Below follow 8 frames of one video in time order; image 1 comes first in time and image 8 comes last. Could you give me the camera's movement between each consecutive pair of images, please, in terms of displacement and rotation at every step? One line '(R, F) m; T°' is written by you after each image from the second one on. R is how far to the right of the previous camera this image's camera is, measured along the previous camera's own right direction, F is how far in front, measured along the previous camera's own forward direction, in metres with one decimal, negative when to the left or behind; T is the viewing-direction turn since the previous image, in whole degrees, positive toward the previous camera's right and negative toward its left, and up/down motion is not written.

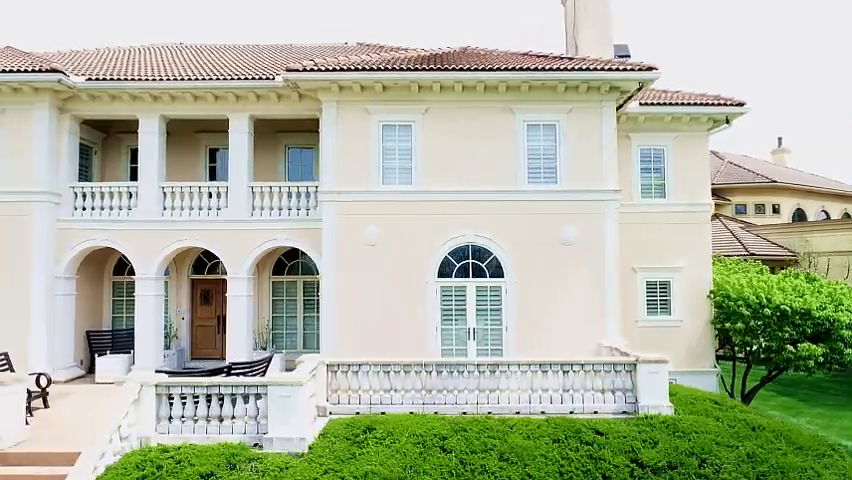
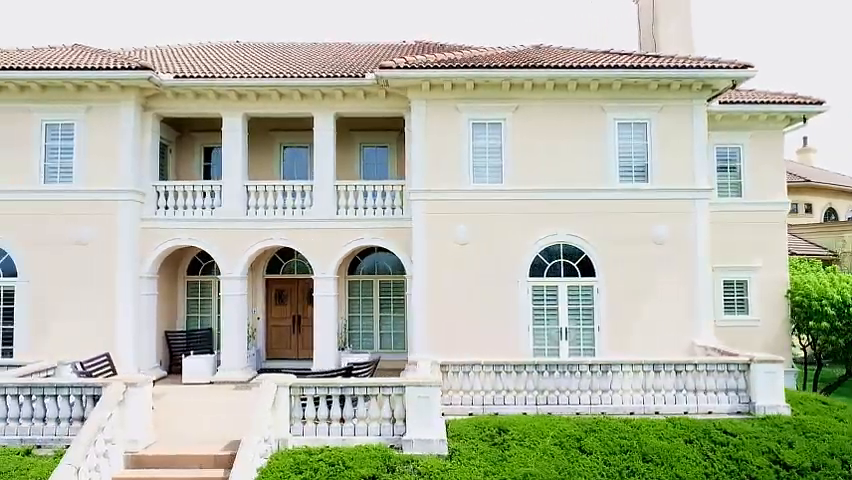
(-2.1, +0.1) m; 0°
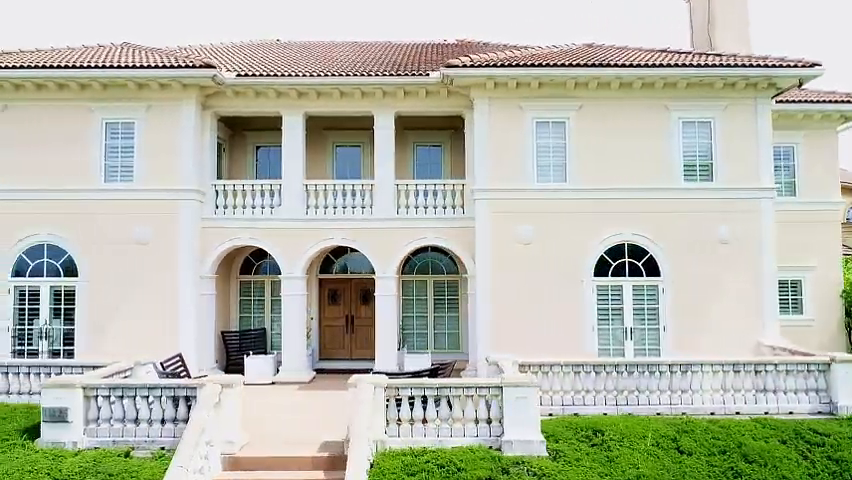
(-1.4, +0.1) m; 0°
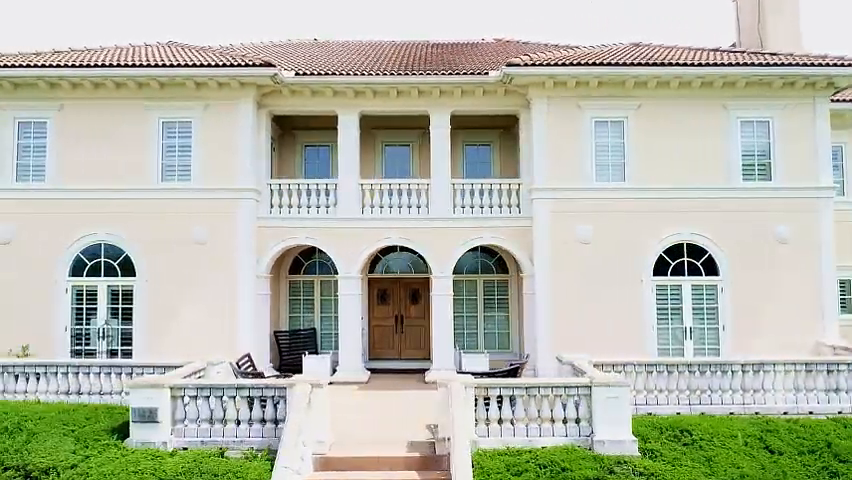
(-1.3, 0.0) m; 0°
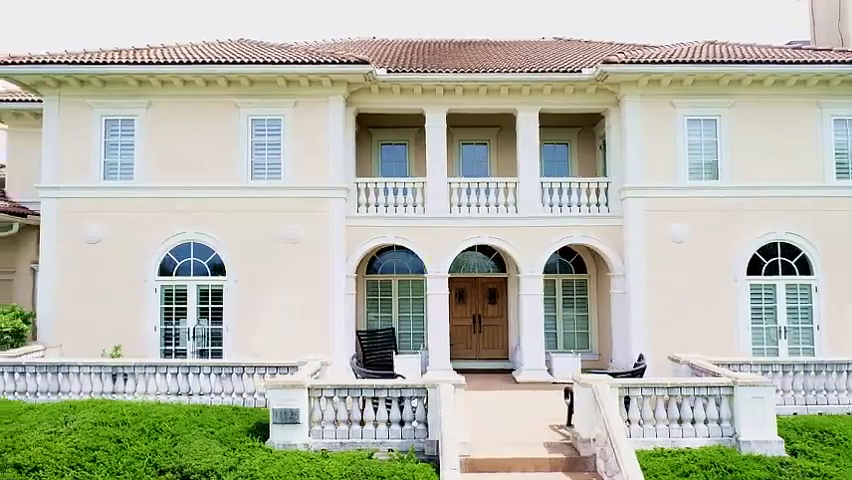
(-2.0, +0.1) m; 0°
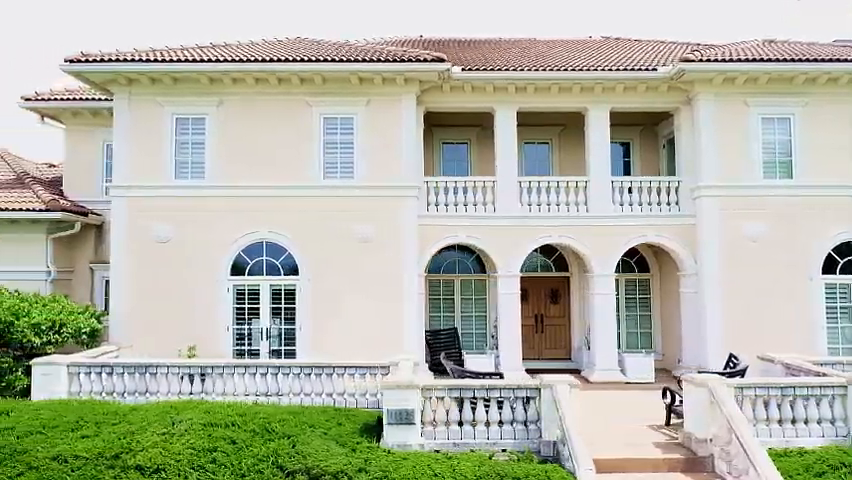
(-1.6, +0.1) m; 0°
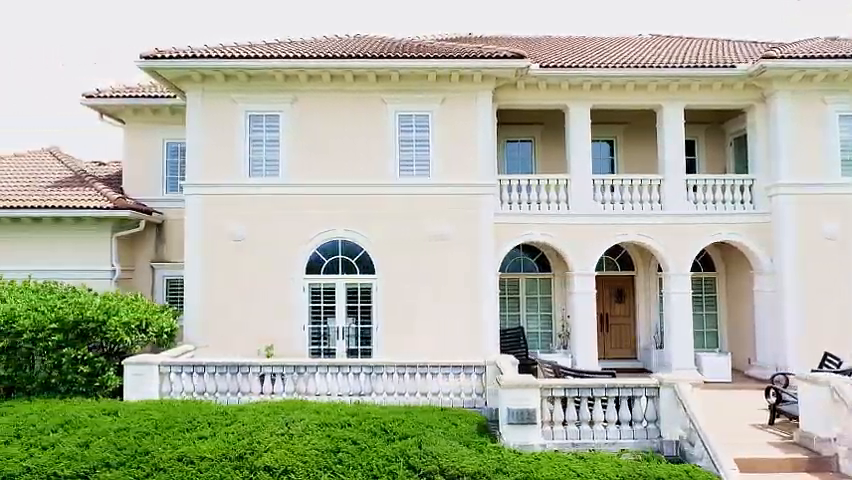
(-1.7, +0.1) m; 0°
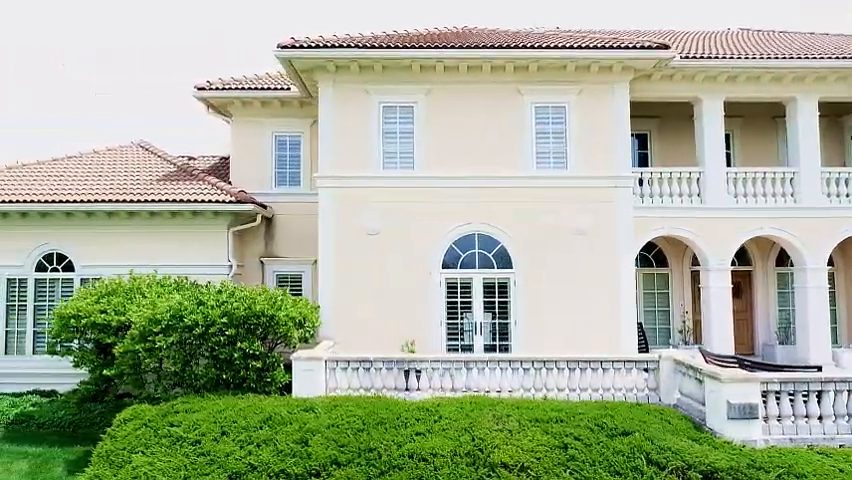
(-2.9, +0.3) m; 0°
